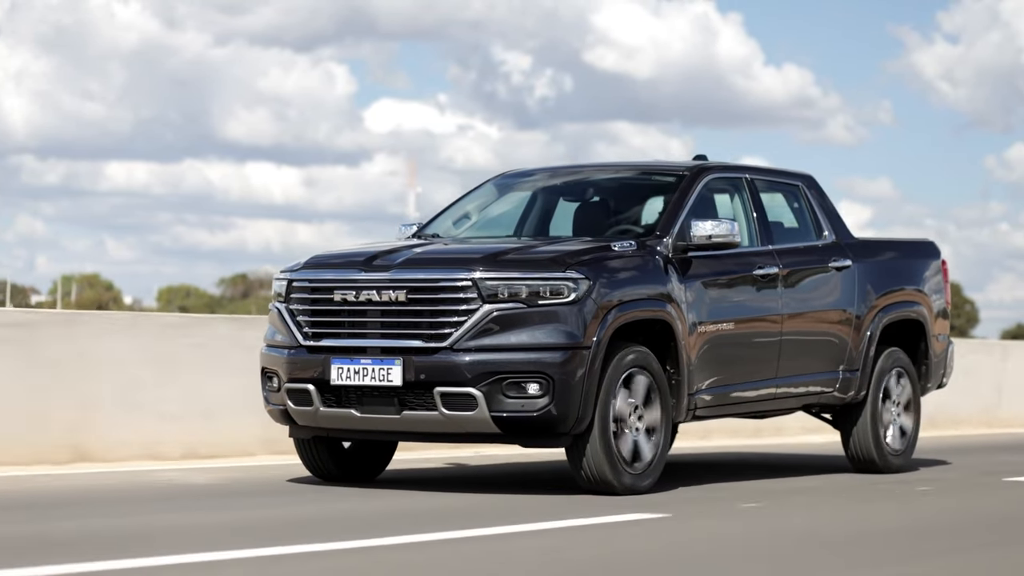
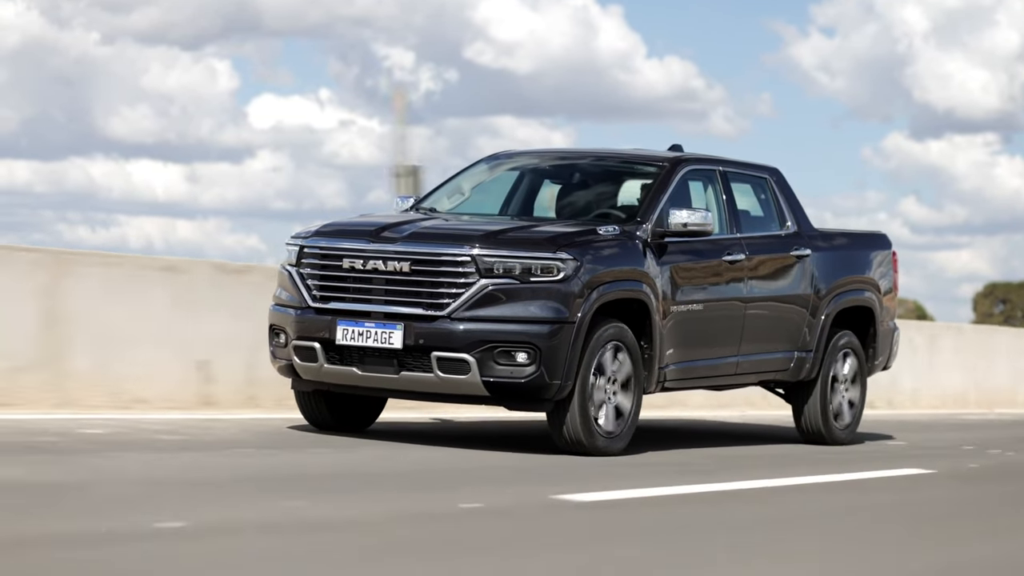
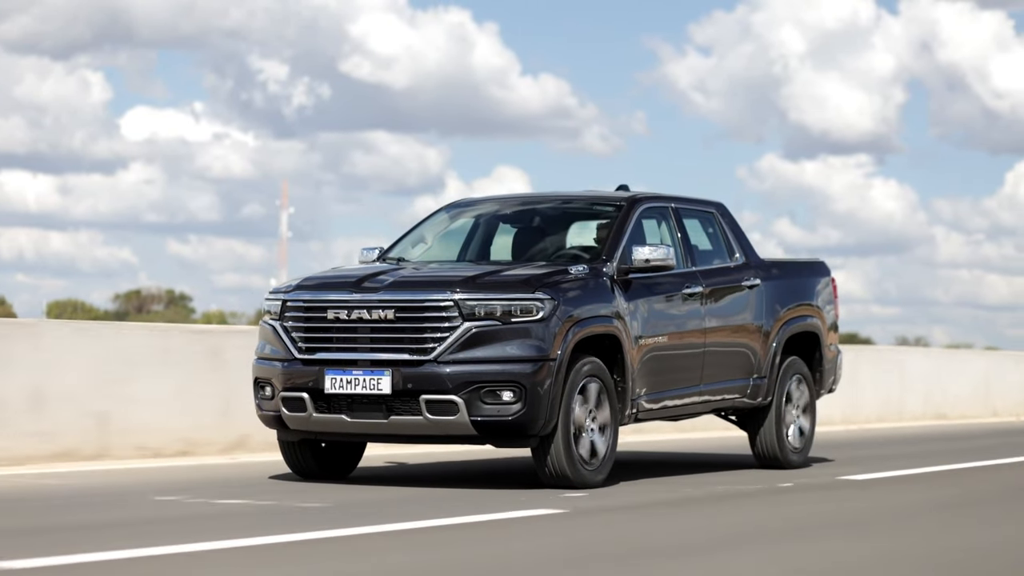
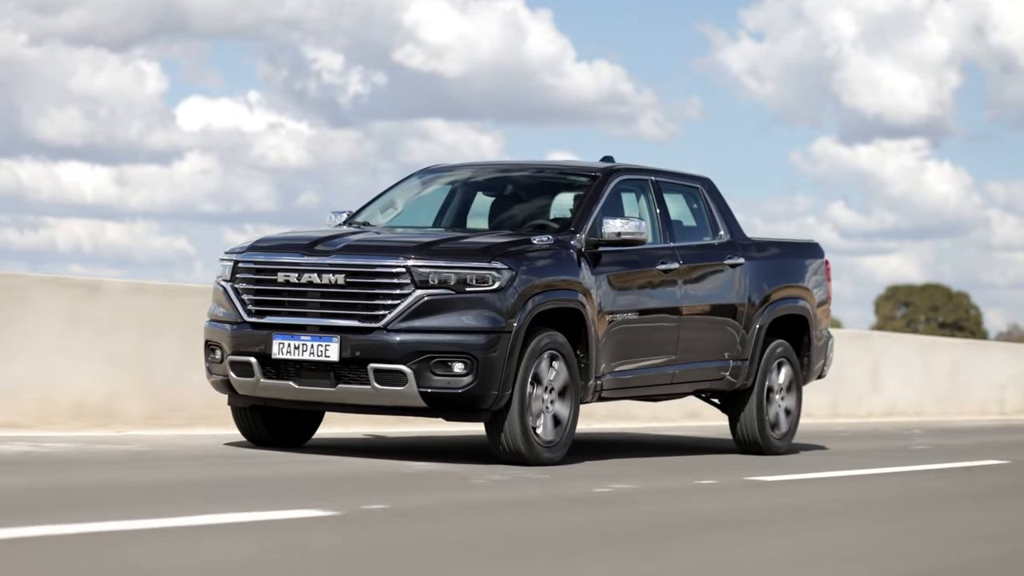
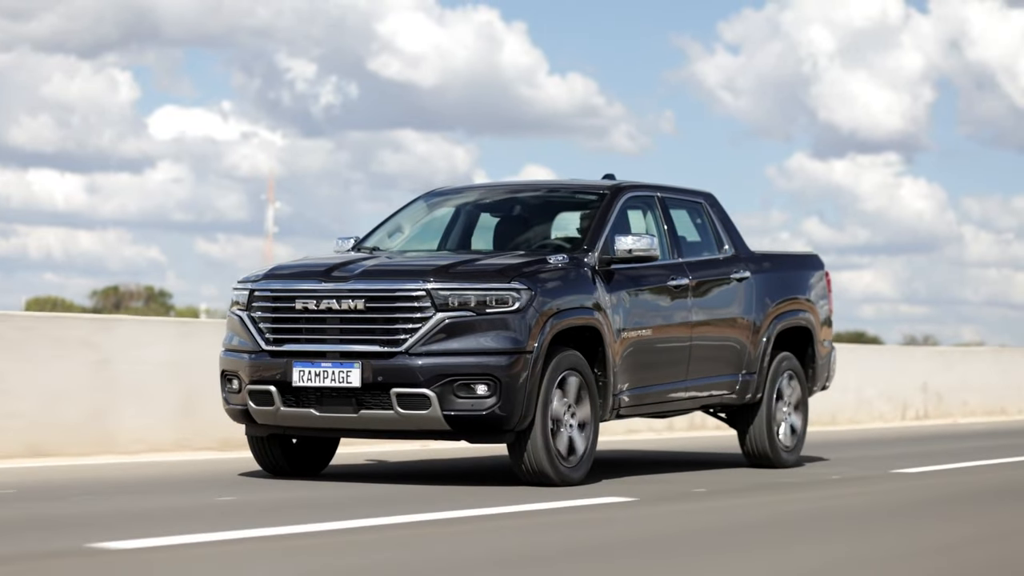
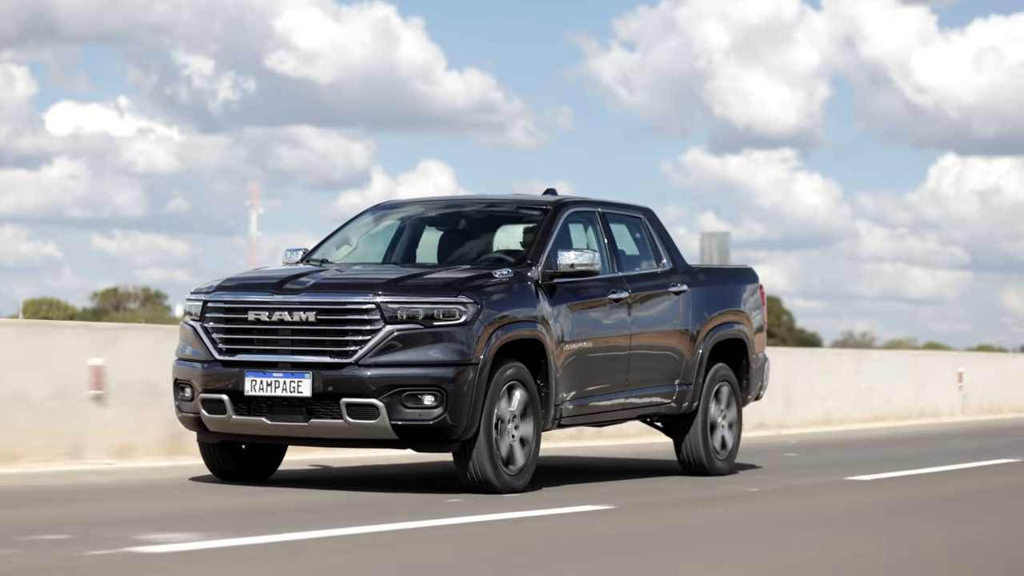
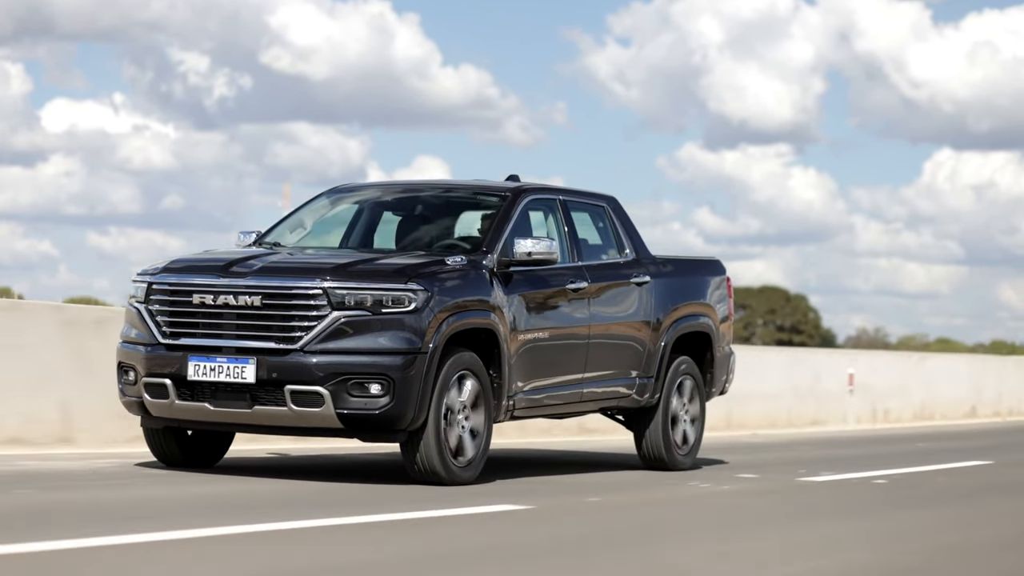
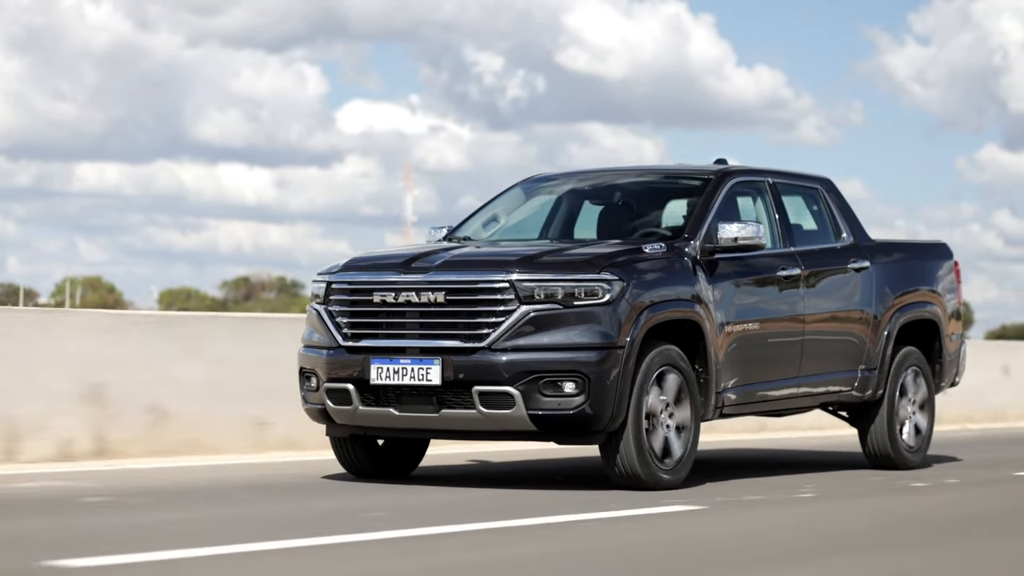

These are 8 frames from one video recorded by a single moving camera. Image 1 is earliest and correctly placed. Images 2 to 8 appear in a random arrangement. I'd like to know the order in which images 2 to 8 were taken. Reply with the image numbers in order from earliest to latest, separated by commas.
8, 5, 3, 6, 7, 4, 2
